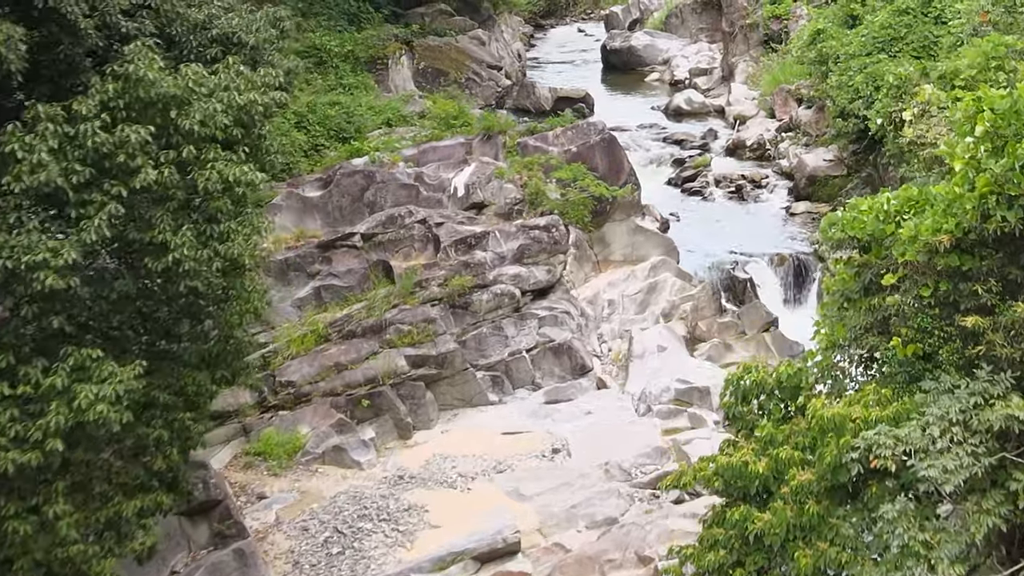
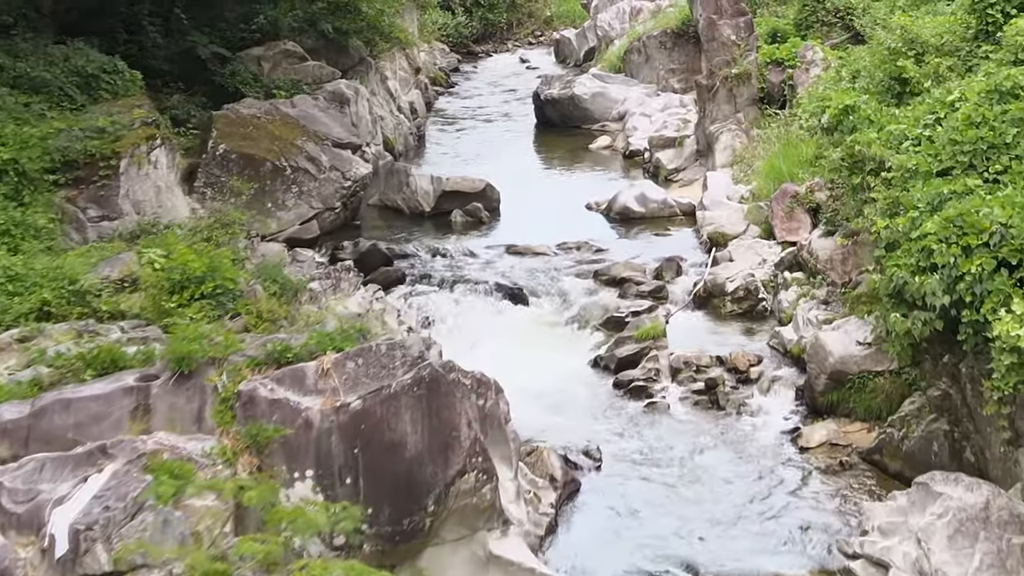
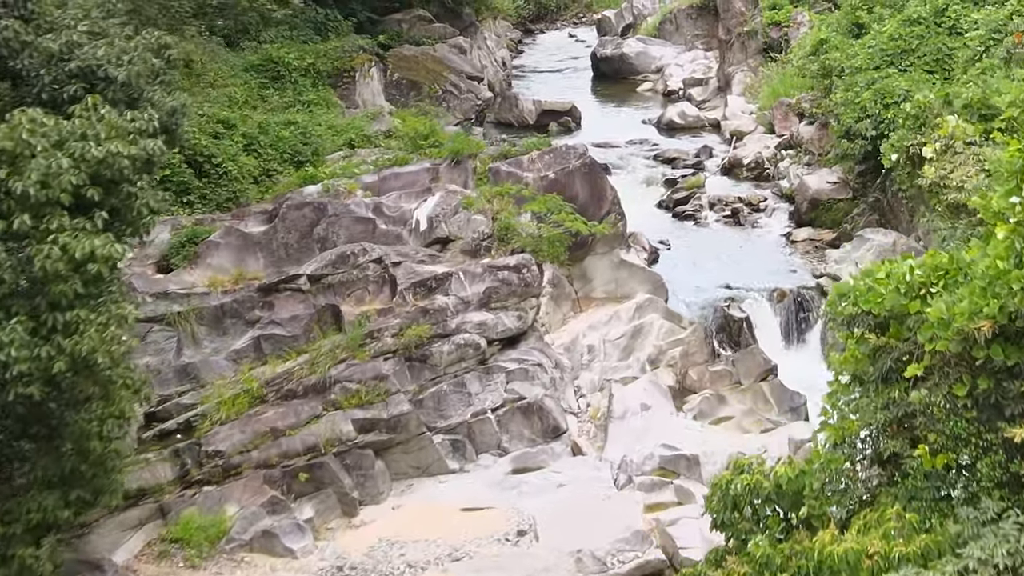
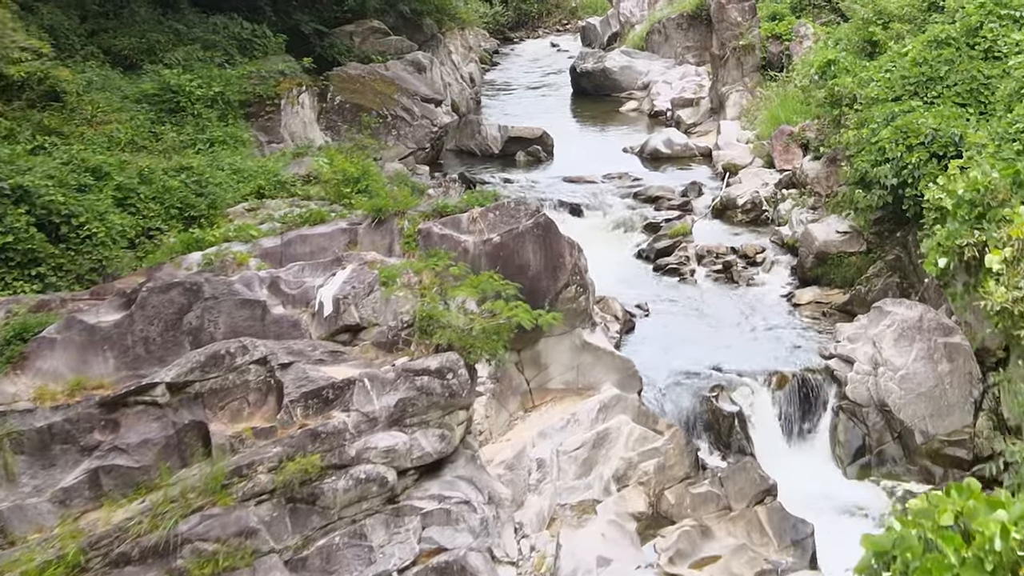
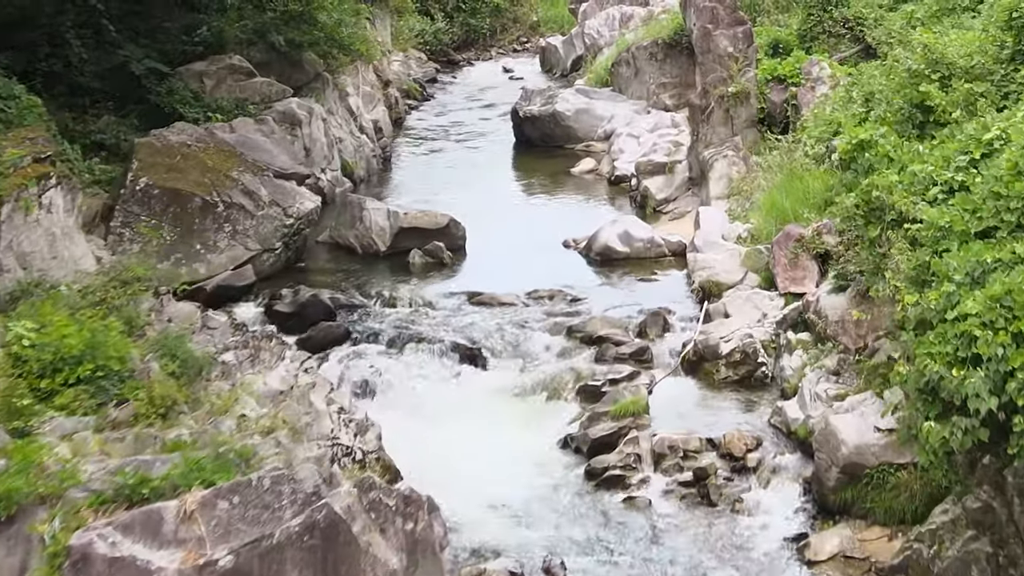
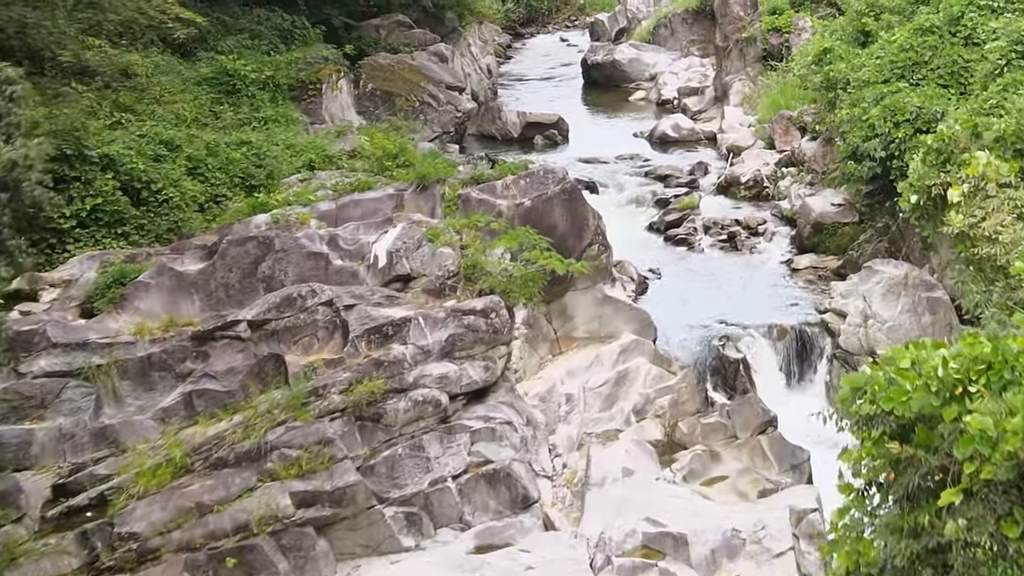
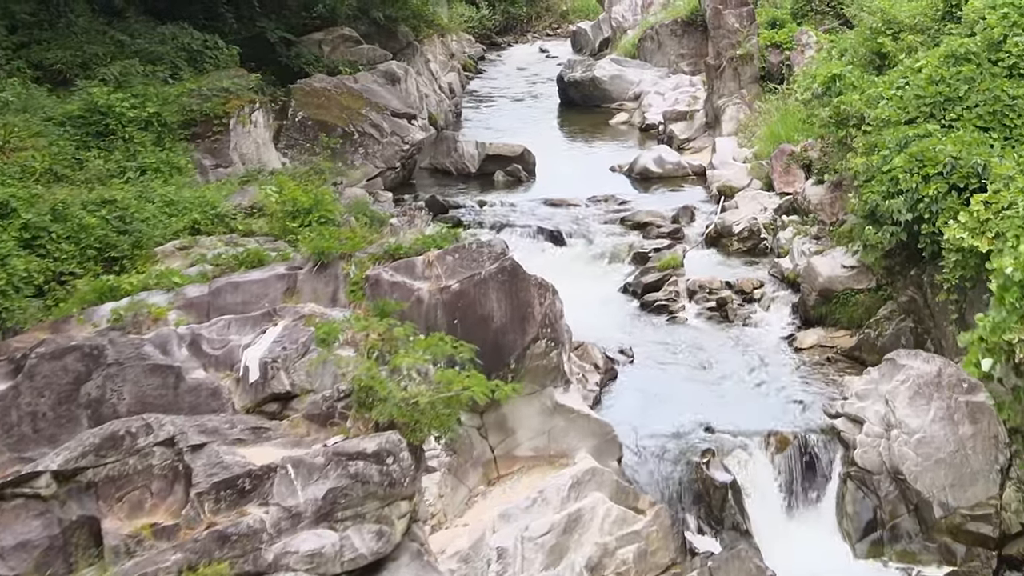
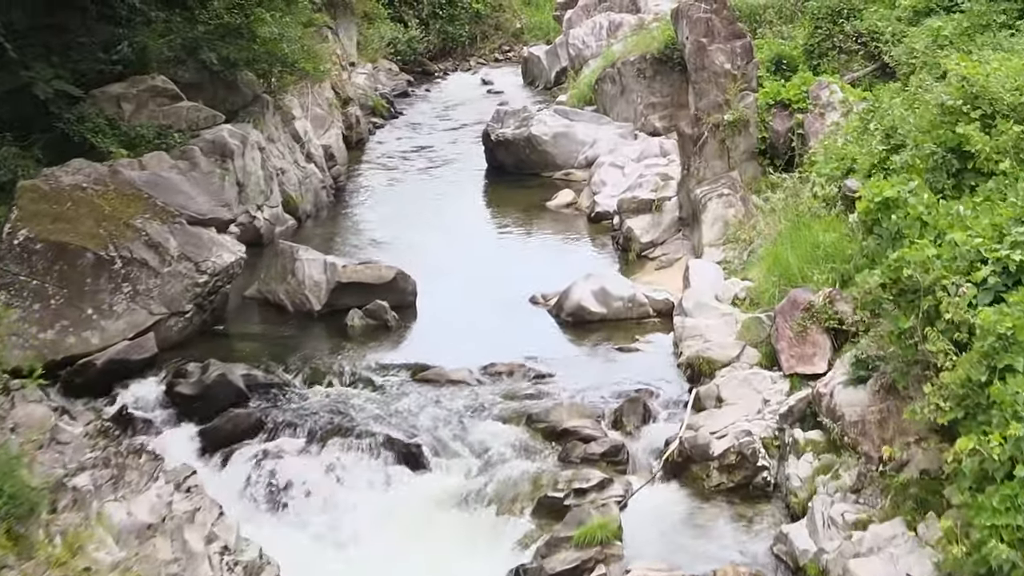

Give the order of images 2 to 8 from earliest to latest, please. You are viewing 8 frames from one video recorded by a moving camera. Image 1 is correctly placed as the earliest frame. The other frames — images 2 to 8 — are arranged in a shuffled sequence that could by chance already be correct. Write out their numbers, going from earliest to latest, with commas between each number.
3, 6, 4, 7, 2, 5, 8
